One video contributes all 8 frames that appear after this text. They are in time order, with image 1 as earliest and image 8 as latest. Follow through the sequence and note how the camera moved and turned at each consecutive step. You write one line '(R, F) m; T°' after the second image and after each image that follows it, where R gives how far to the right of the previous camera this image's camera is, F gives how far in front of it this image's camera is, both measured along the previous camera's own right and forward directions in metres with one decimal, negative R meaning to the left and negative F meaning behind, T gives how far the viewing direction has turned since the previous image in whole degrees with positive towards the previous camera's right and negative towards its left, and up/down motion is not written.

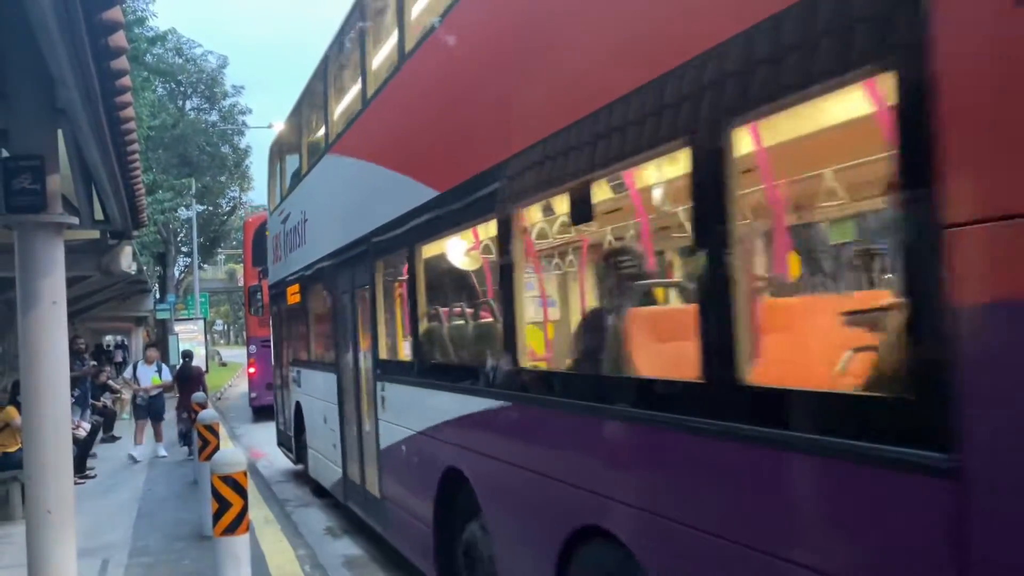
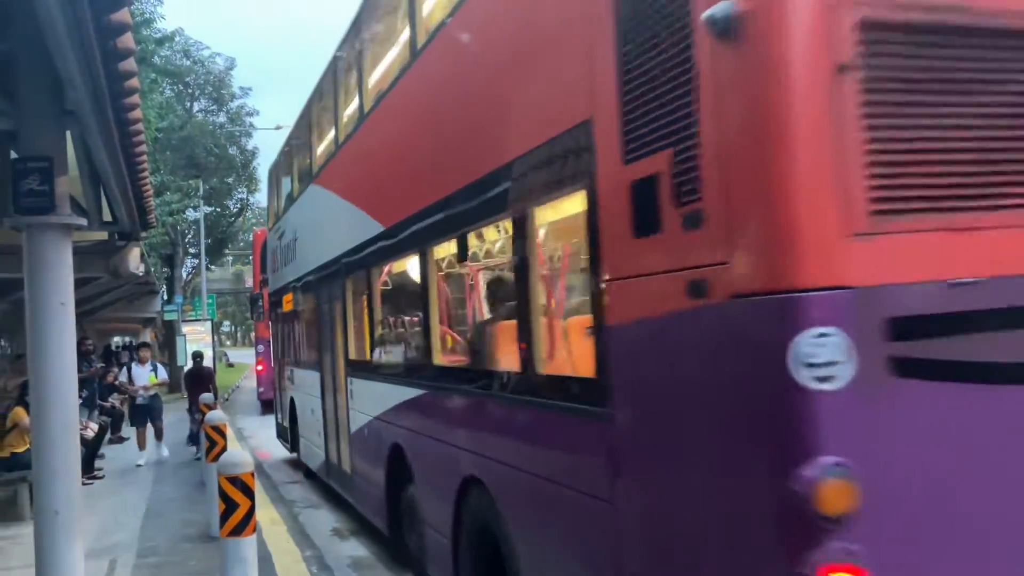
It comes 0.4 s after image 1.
(0.0, 0.0) m; 0°
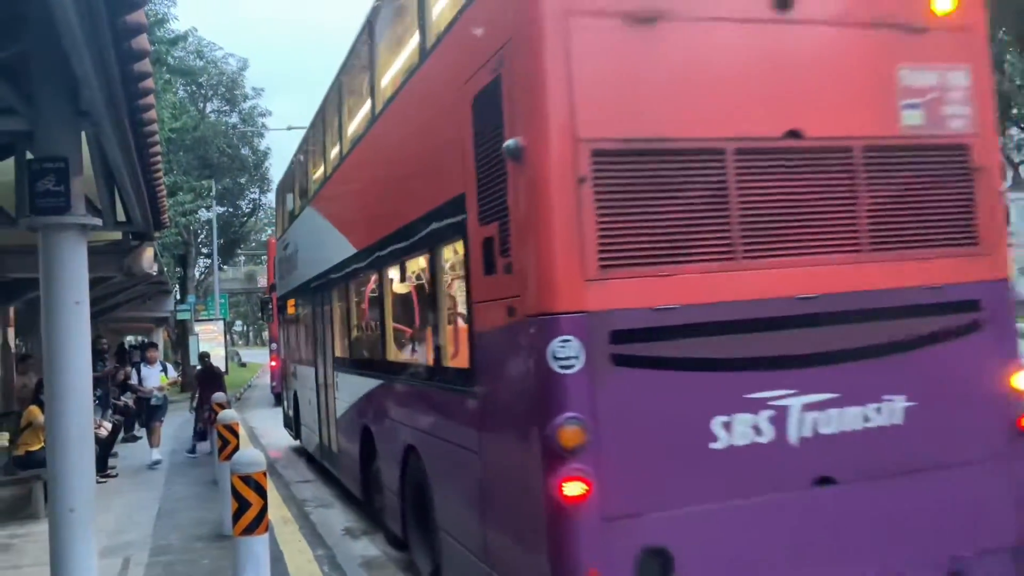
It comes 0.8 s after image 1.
(0.0, 0.0) m; 0°
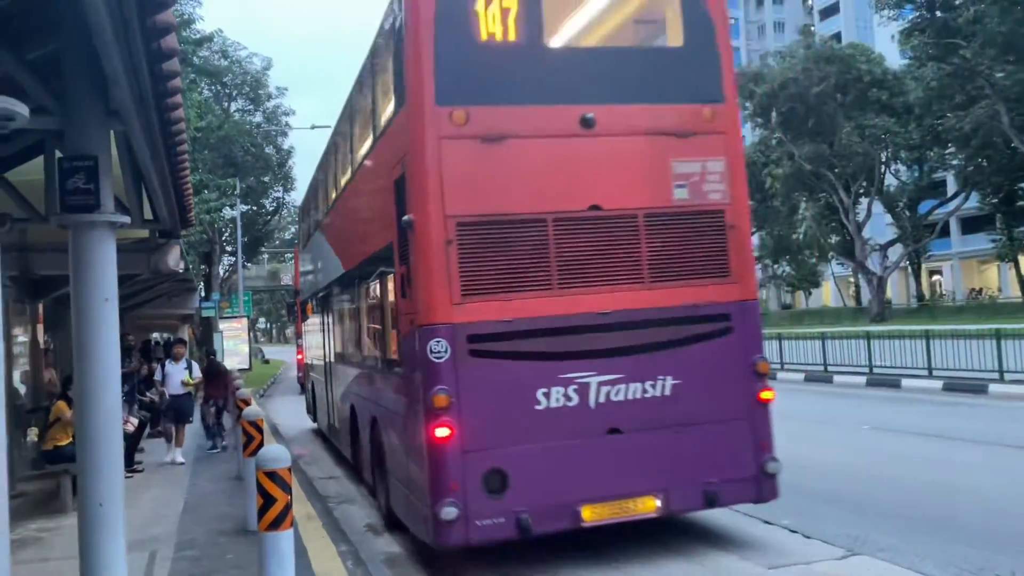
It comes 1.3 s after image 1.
(0.0, 0.0) m; 0°
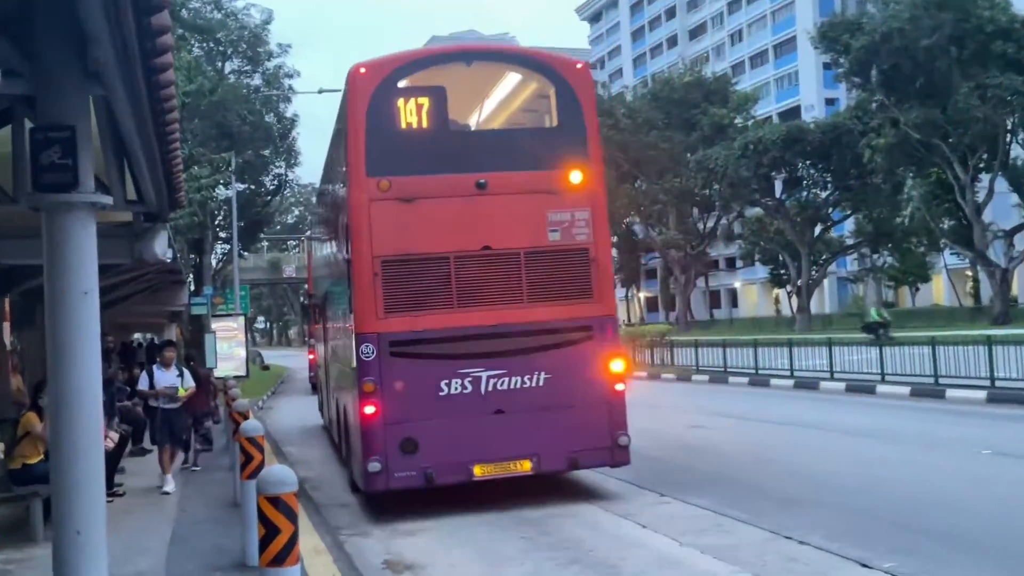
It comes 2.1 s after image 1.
(-0.1, +0.5) m; 0°
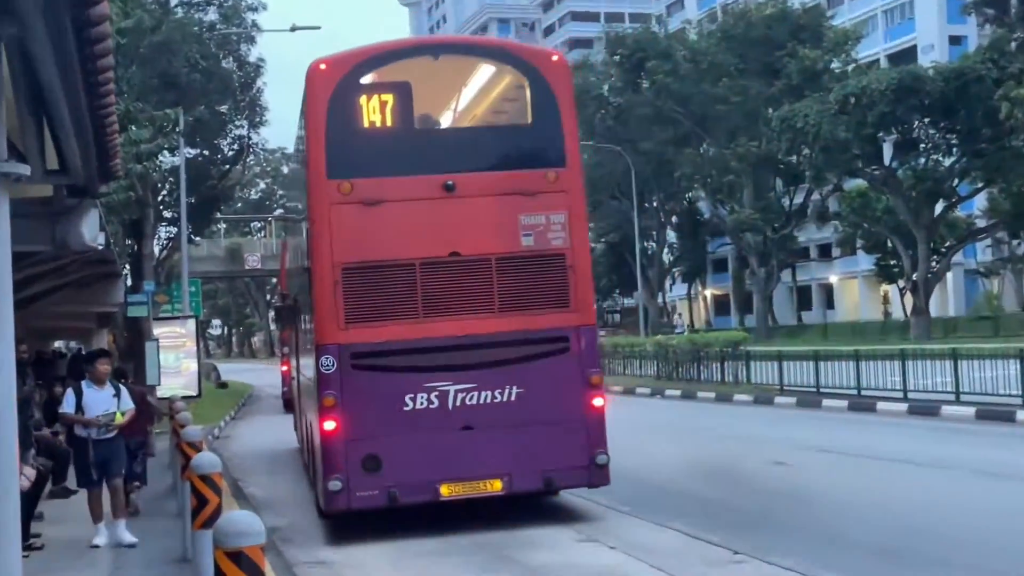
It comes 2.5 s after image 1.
(-0.1, +0.6) m; +1°
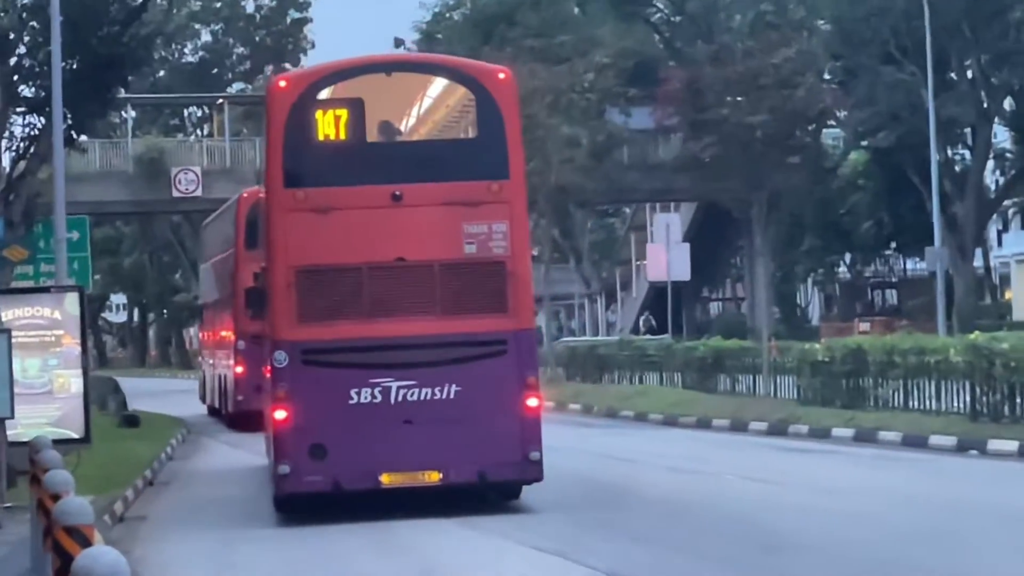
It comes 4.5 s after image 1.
(-0.4, +1.2) m; +3°
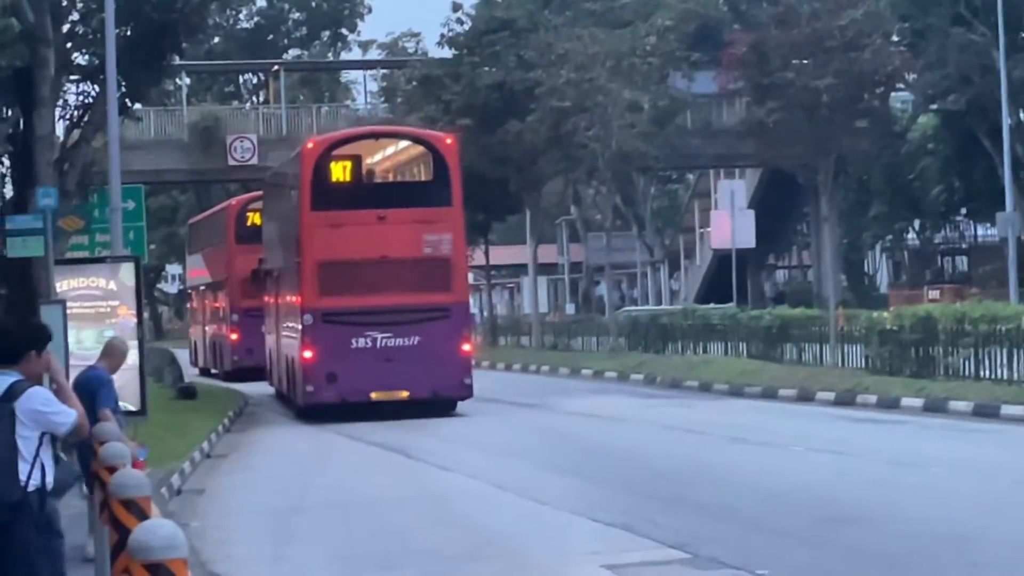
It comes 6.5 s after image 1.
(+0.6, -4.6) m; -1°
